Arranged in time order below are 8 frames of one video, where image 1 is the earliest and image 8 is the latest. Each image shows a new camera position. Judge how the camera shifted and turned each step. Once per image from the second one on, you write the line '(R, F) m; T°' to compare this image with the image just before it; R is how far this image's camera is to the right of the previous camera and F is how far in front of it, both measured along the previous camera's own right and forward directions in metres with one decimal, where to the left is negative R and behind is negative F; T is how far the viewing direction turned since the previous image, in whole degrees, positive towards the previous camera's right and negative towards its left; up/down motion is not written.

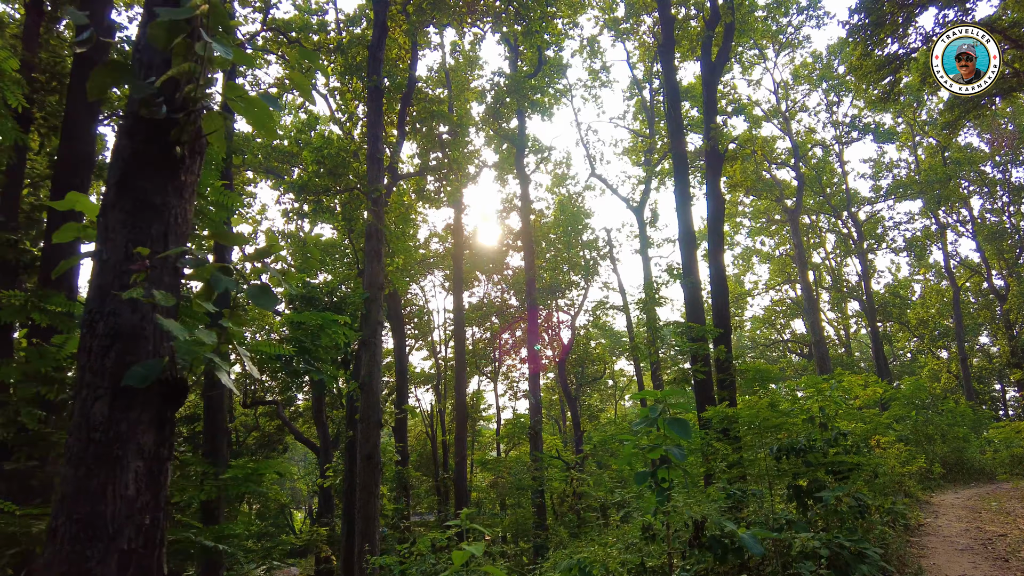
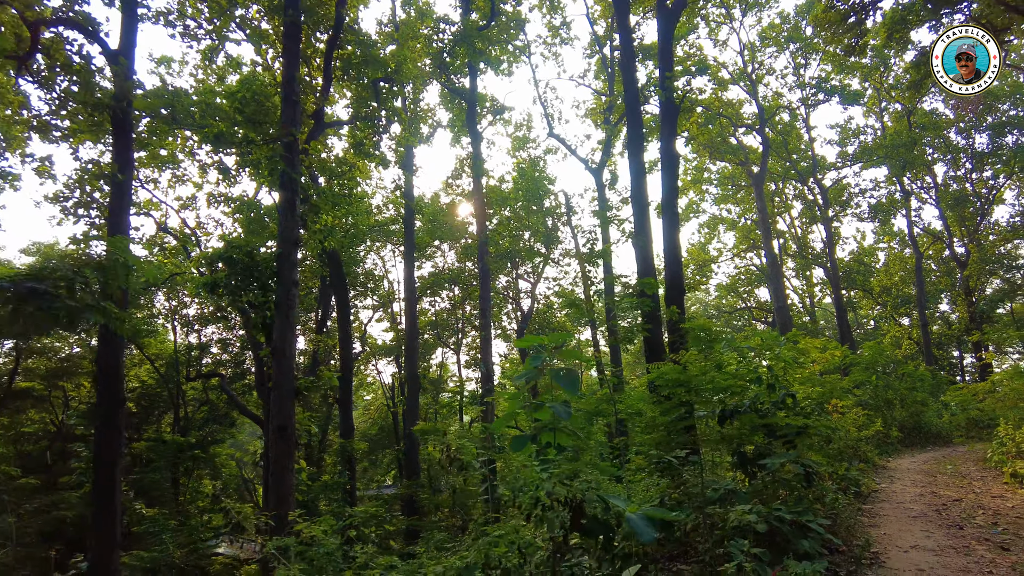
(+0.5, +0.6) m; +2°
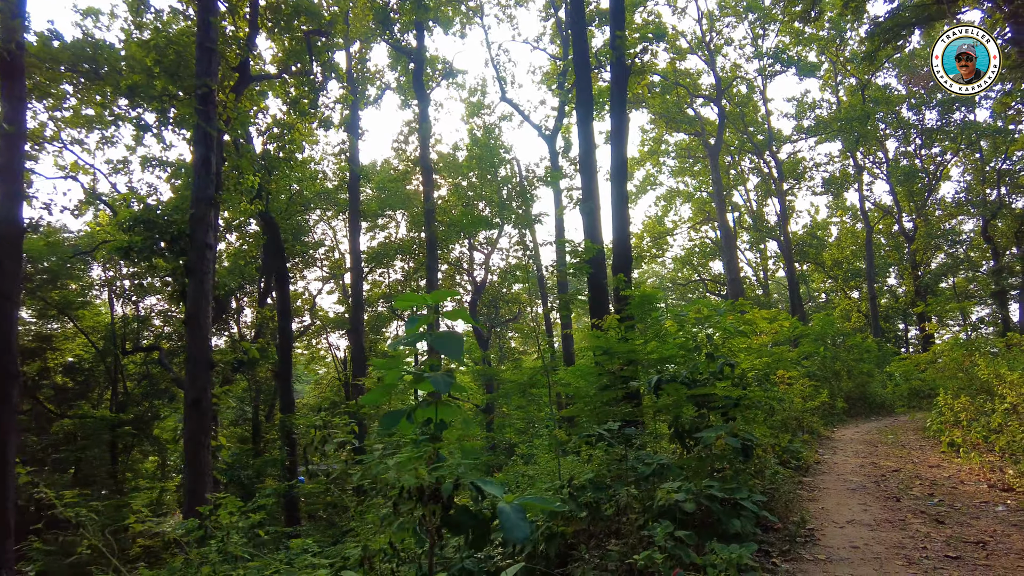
(+0.3, +0.4) m; +3°
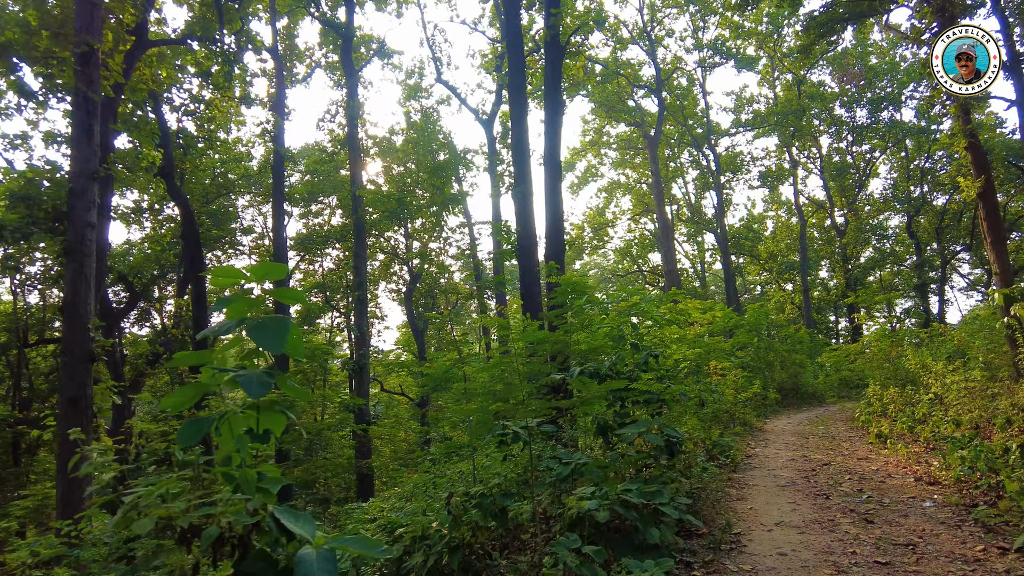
(+0.2, +0.4) m; +5°
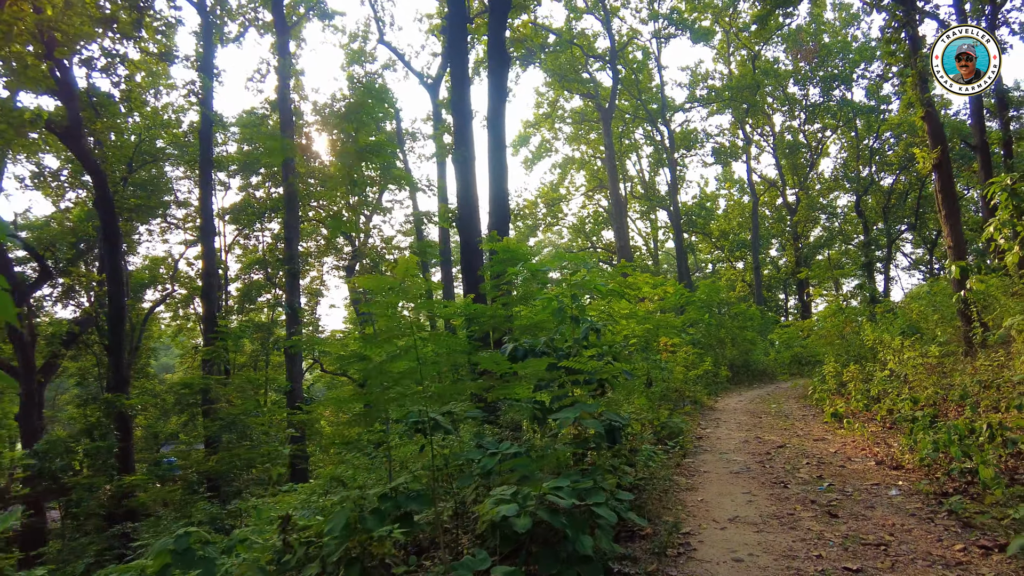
(+0.2, +0.6) m; +4°
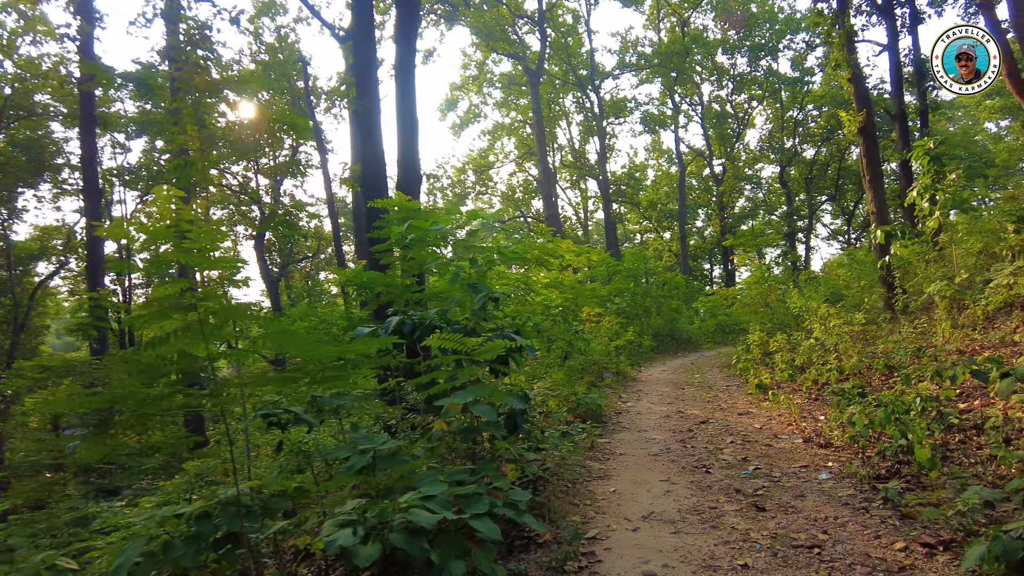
(+0.3, +0.6) m; +6°
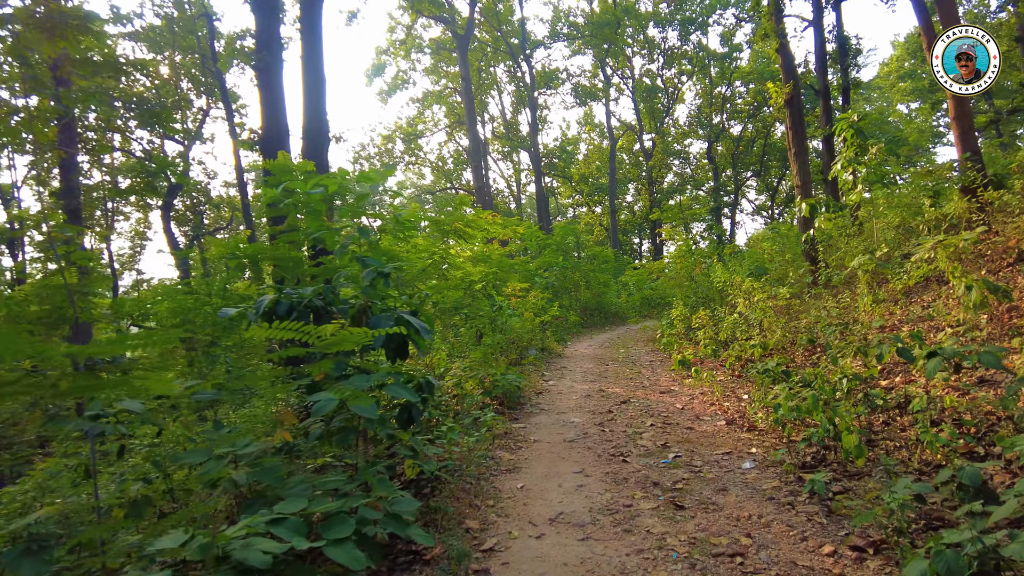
(+0.2, +0.4) m; +6°
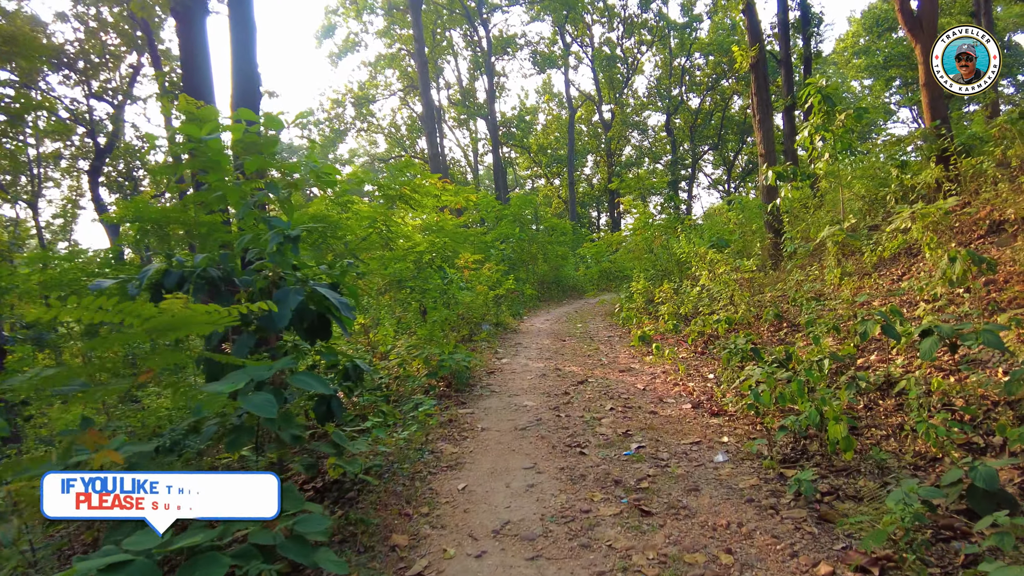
(+0.1, +0.4) m; +4°
